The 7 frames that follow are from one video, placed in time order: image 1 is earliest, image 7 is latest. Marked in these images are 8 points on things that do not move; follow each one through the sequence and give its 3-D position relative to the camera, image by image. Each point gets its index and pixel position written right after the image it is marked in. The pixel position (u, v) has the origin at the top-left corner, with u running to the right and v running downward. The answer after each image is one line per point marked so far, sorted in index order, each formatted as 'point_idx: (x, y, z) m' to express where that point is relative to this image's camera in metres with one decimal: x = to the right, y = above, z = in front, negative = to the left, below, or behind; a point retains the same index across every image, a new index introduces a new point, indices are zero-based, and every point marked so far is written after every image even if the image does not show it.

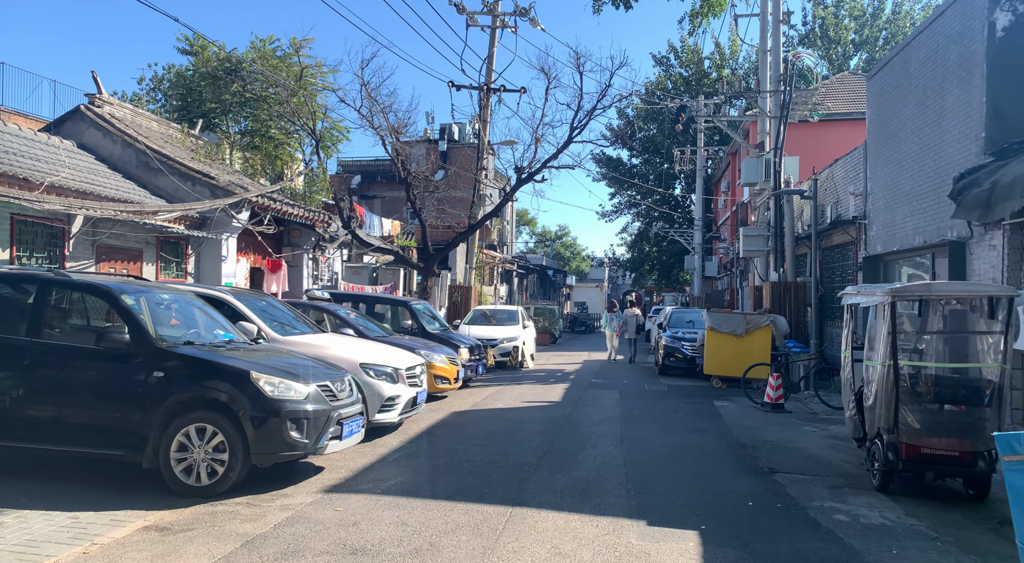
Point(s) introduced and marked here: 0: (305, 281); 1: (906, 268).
0: (-5.1, 0.0, +17.8) m
1: (+6.8, +0.2, +12.3) m
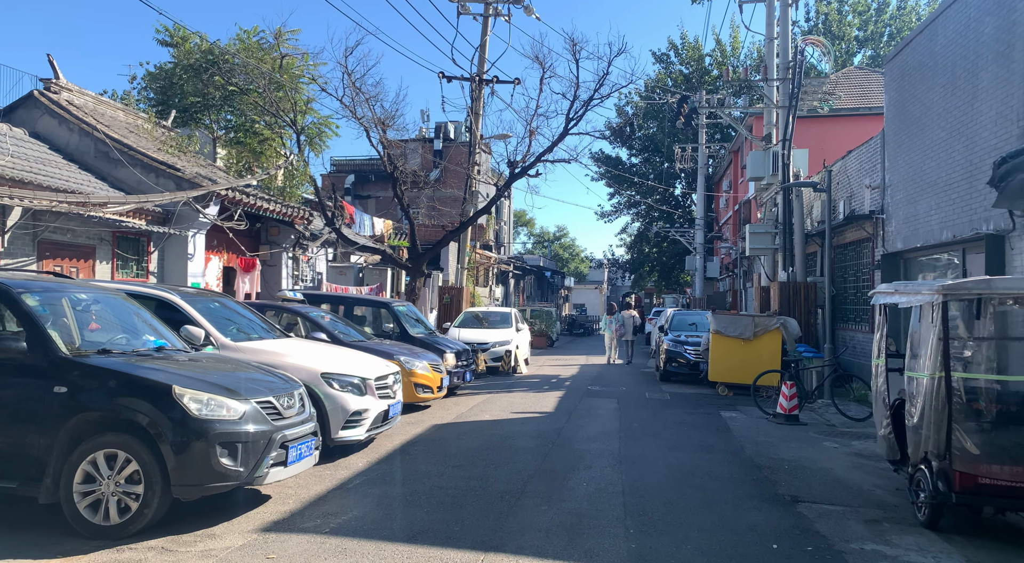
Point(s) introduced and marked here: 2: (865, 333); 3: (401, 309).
0: (-5.3, 0.0, +16.8) m
1: (+6.6, +0.2, +11.3) m
2: (+6.5, -1.0, +13.3) m
3: (-2.1, -0.5, +13.5) m
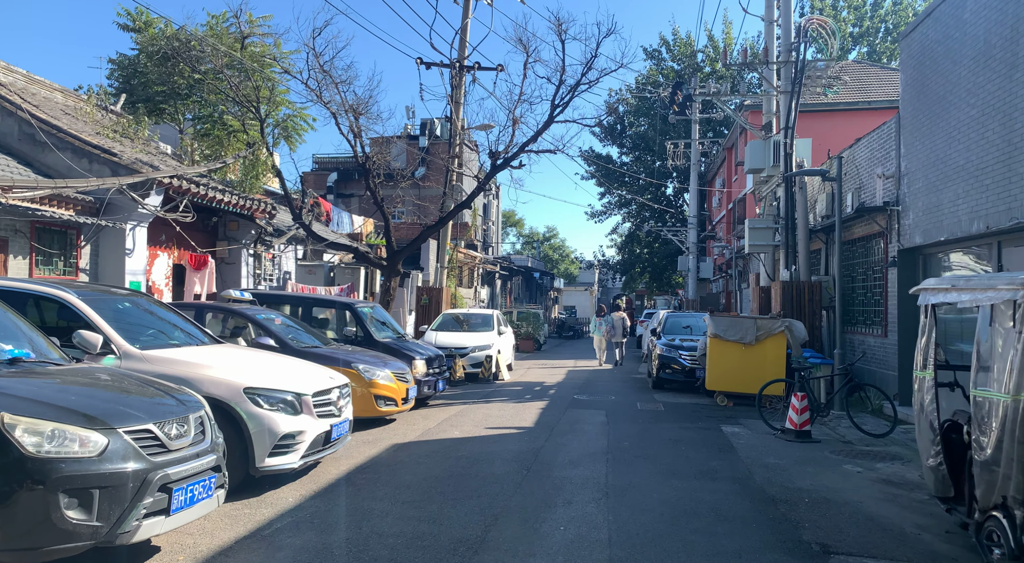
0: (-5.7, 0.0, +15.4) m
1: (+6.2, +0.3, +10.1) m
2: (+6.1, -0.9, +12.1) m
3: (-2.5, -0.5, +12.1) m
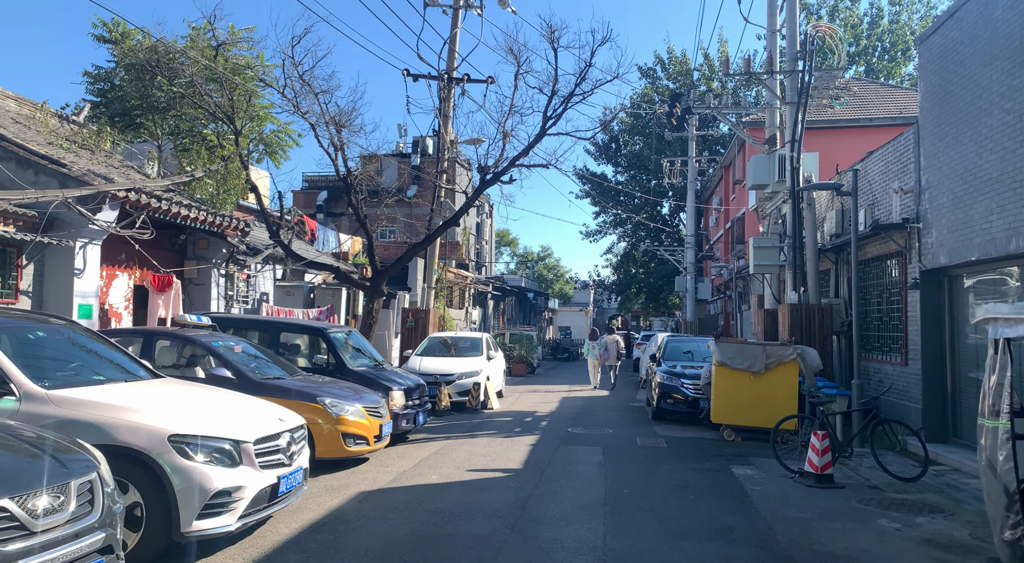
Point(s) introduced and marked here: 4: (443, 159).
0: (-5.9, -0.4, +14.4) m
1: (+6.0, 0.0, +9.1) m
2: (+6.0, -1.3, +11.1) m
3: (-2.7, -0.8, +11.1) m
4: (-1.7, +3.1, +18.2) m
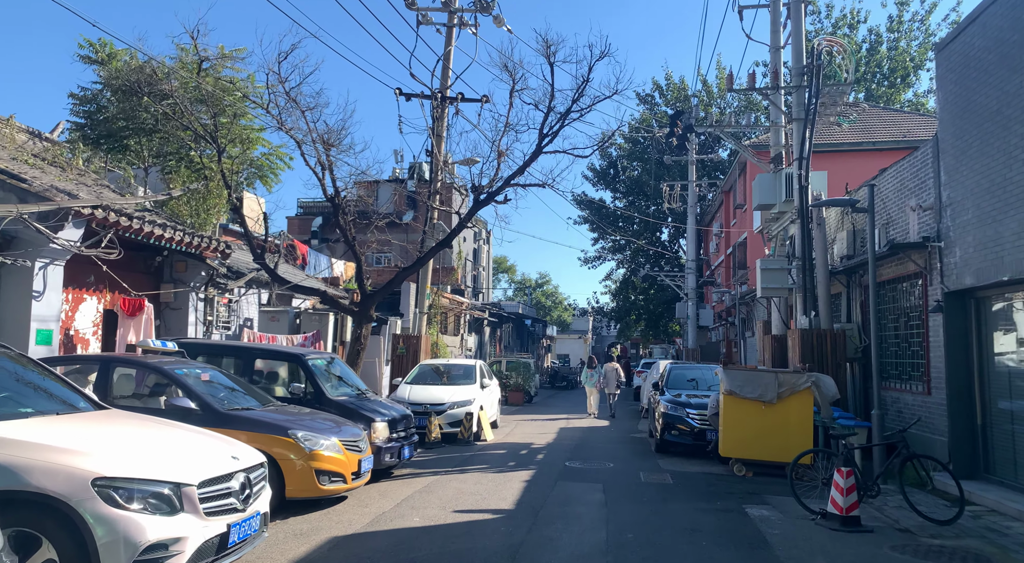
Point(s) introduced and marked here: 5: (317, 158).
0: (-6.0, -0.9, +13.6) m
1: (+5.9, -0.3, +8.4) m
2: (+5.9, -1.6, +10.3) m
3: (-2.8, -1.2, +10.4) m
4: (-1.9, +2.5, +17.6) m
5: (-4.1, +2.6, +15.3) m
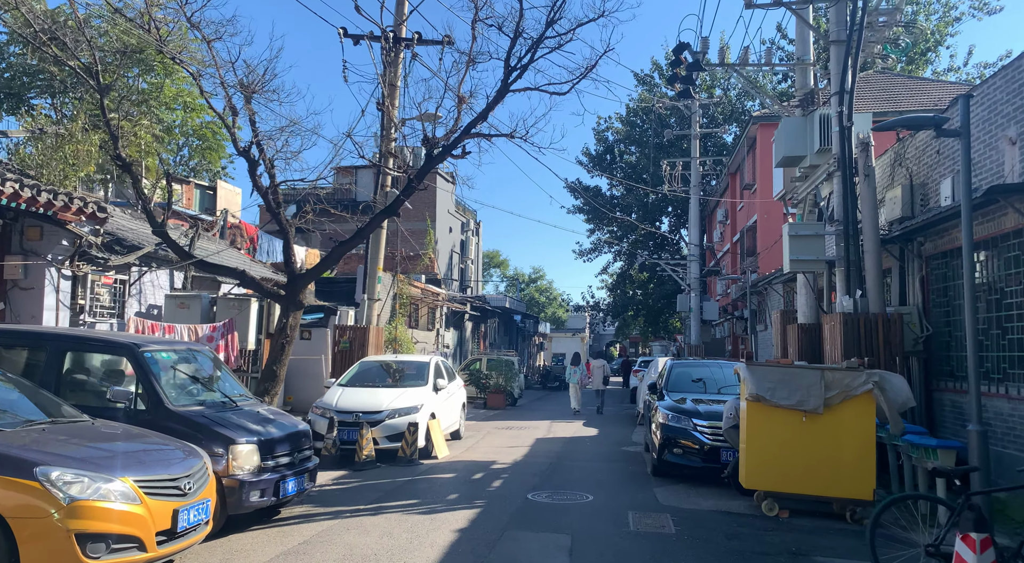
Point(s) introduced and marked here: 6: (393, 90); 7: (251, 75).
0: (-6.7, -0.5, +10.5) m
1: (+5.3, +0.1, +5.3) m
2: (+5.2, -1.2, +7.2) m
3: (-3.5, -0.7, +7.3) m
4: (-2.5, +2.9, +14.5) m
5: (-4.8, +3.0, +12.2) m
6: (-2.5, +3.9, +14.9) m
7: (-4.6, +3.7, +12.6) m
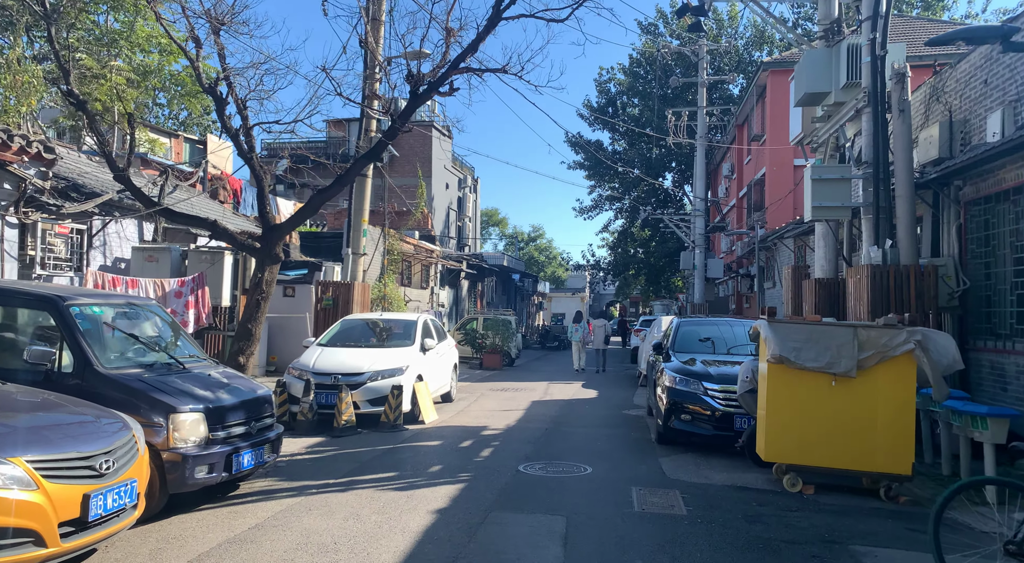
0: (-6.8, +0.2, +9.6) m
1: (+5.2, +0.5, +4.3) m
2: (+5.1, -0.7, +6.3) m
3: (-3.6, -0.3, +6.3) m
4: (-2.6, +3.8, +13.3) m
5: (-4.9, +3.8, +11.0) m
6: (-2.6, +4.9, +13.7) m
7: (-4.7, +4.5, +11.4) m
